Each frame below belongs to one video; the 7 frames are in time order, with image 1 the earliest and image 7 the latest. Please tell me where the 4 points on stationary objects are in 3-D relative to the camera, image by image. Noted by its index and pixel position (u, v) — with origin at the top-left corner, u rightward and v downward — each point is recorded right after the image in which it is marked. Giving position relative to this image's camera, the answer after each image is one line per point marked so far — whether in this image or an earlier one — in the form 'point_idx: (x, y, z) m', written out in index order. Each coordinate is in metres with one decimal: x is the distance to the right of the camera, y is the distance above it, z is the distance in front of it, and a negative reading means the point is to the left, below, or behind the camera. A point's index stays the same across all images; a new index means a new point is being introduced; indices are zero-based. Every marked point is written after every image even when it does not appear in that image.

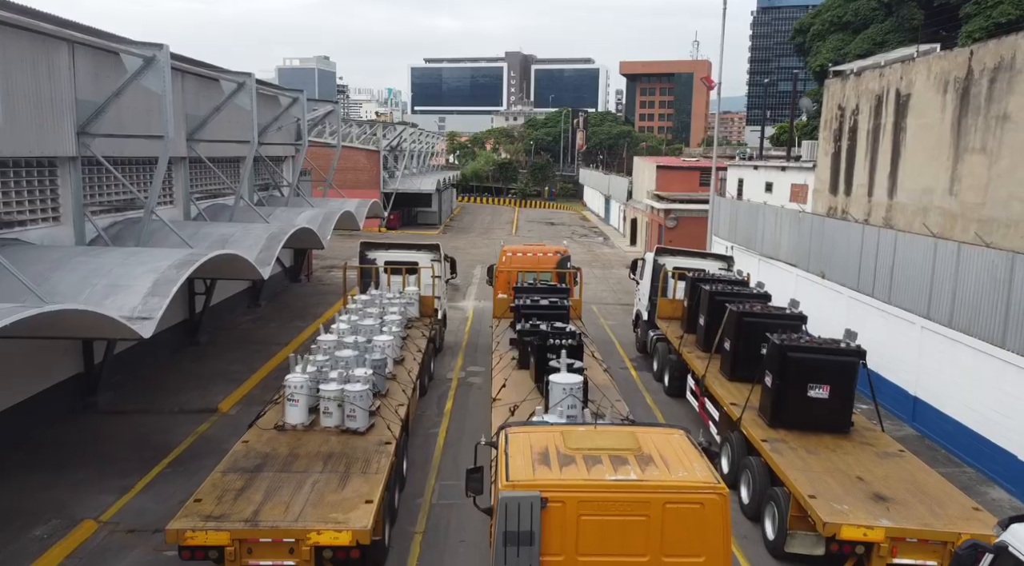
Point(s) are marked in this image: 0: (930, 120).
0: (+8.2, +3.3, +15.5) m
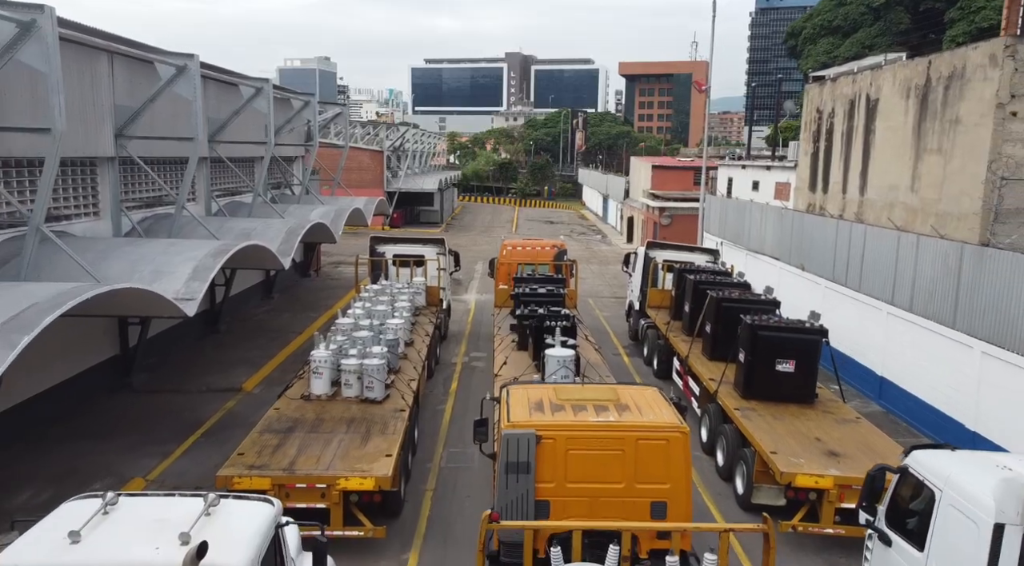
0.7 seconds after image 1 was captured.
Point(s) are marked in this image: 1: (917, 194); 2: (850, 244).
0: (+8.2, +3.5, +16.9) m
1: (+8.2, +1.8, +16.0) m
2: (+7.7, +0.9, +17.7) m
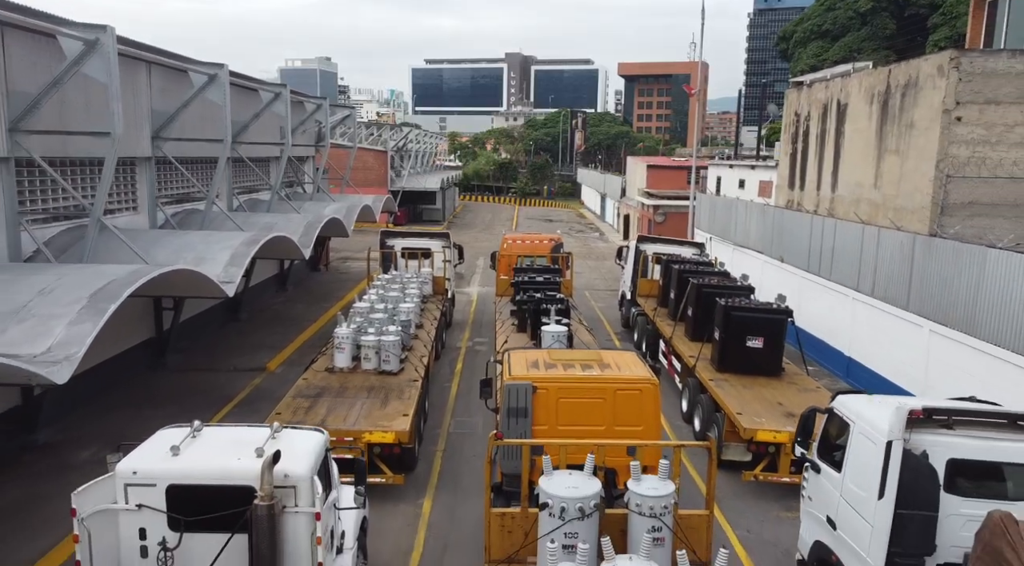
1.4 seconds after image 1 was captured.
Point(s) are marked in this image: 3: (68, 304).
0: (+8.2, +3.7, +18.6) m
1: (+8.2, +2.1, +17.7) m
2: (+7.7, +1.1, +19.4) m
3: (-5.4, -0.3, +9.5) m
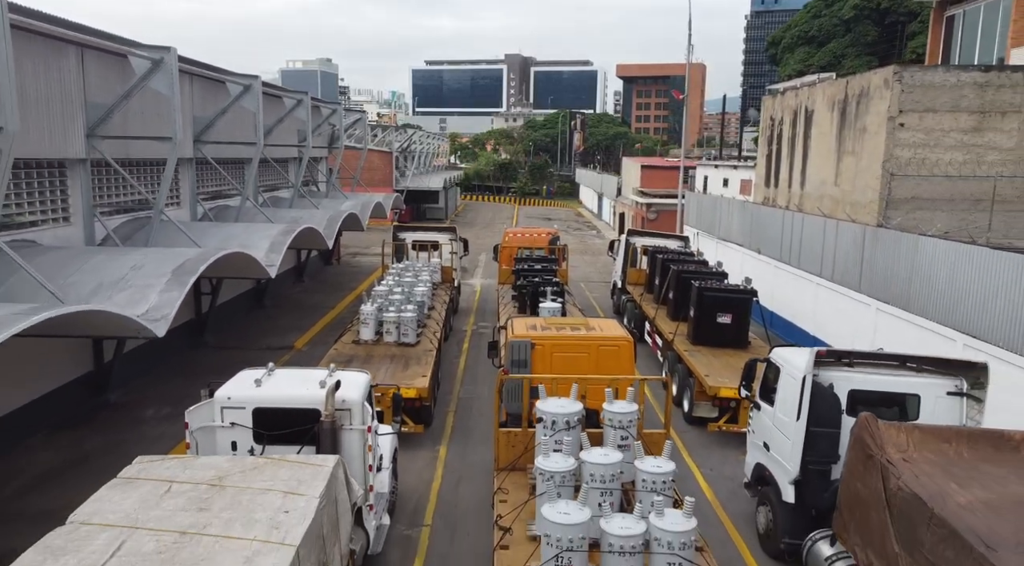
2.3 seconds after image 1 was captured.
0: (+8.3, +4.1, +20.8) m
1: (+8.3, +2.4, +19.9) m
2: (+7.7, +1.5, +21.7) m
3: (-5.3, +0.1, +11.8) m
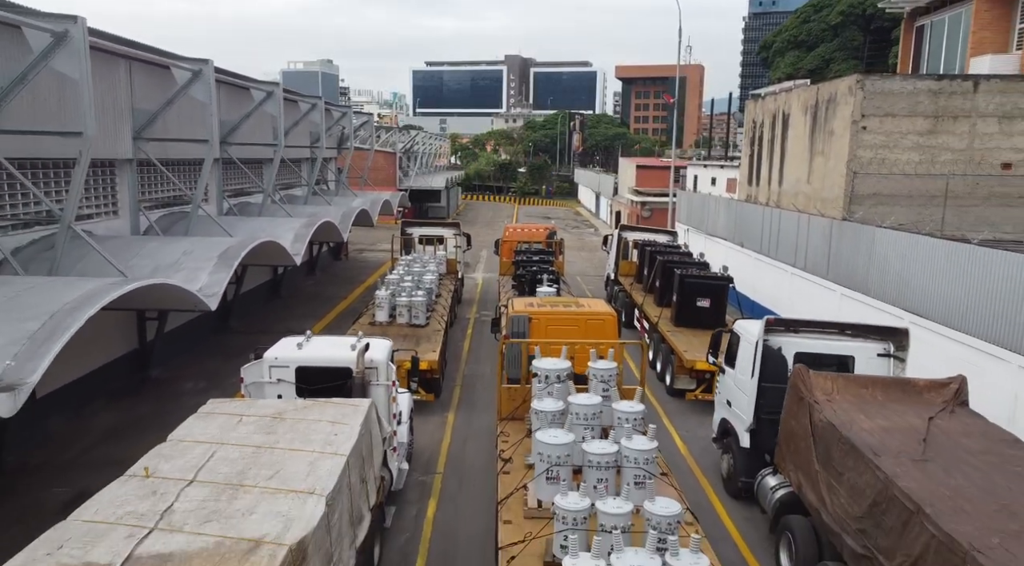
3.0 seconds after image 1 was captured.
0: (+8.3, +4.4, +22.7) m
1: (+8.3, +2.7, +21.8) m
2: (+7.7, +1.8, +23.5) m
3: (-5.3, +0.4, +13.6) m
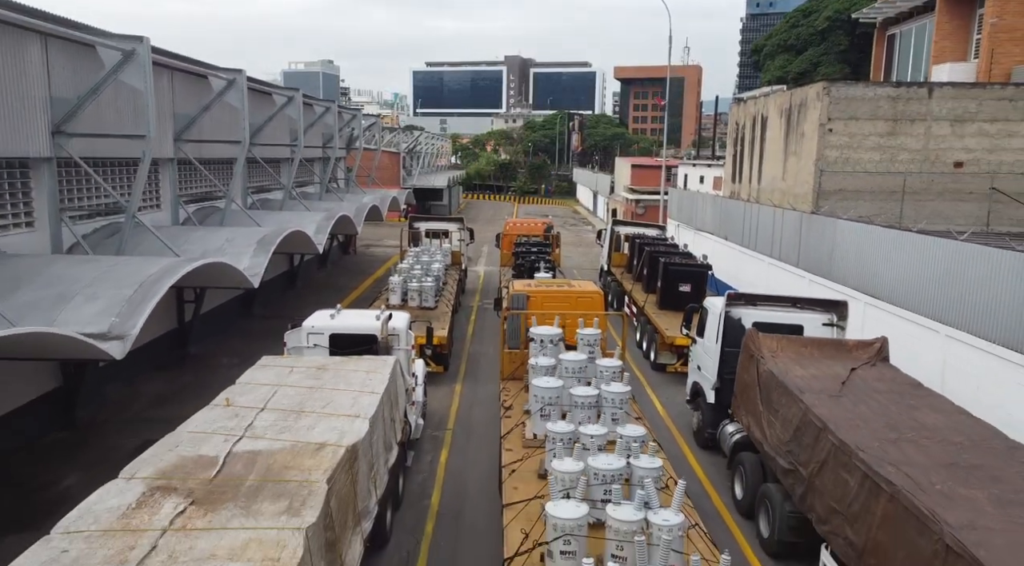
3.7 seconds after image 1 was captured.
0: (+8.3, +4.7, +24.7) m
1: (+8.3, +3.1, +23.8) m
2: (+7.7, +2.1, +25.6) m
3: (-5.3, +0.7, +15.7) m
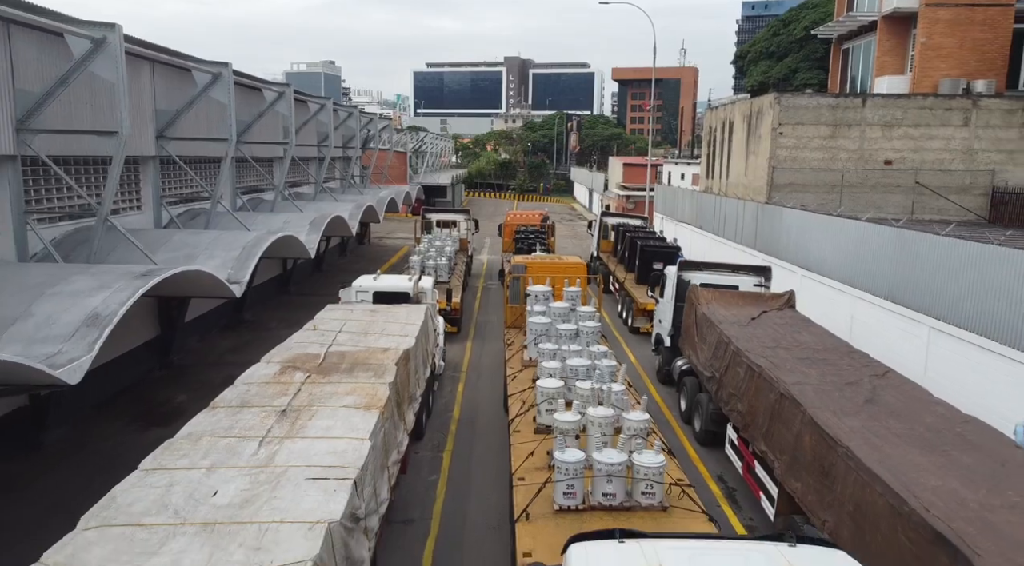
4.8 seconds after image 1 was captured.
0: (+8.3, +5.4, +28.7) m
1: (+8.3, +3.7, +27.8) m
2: (+7.7, +2.8, +29.5) m
3: (-5.3, +1.4, +19.6) m
